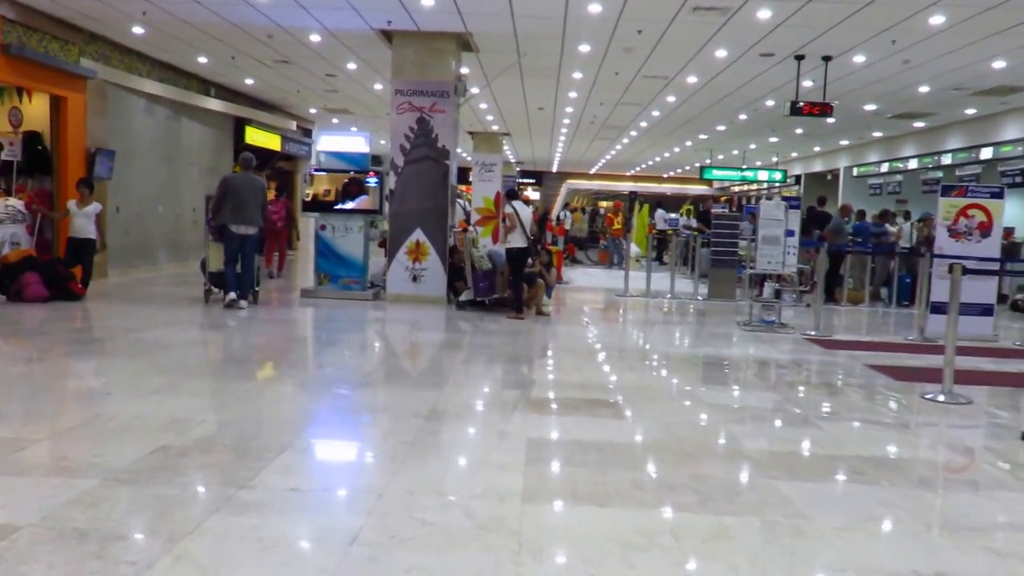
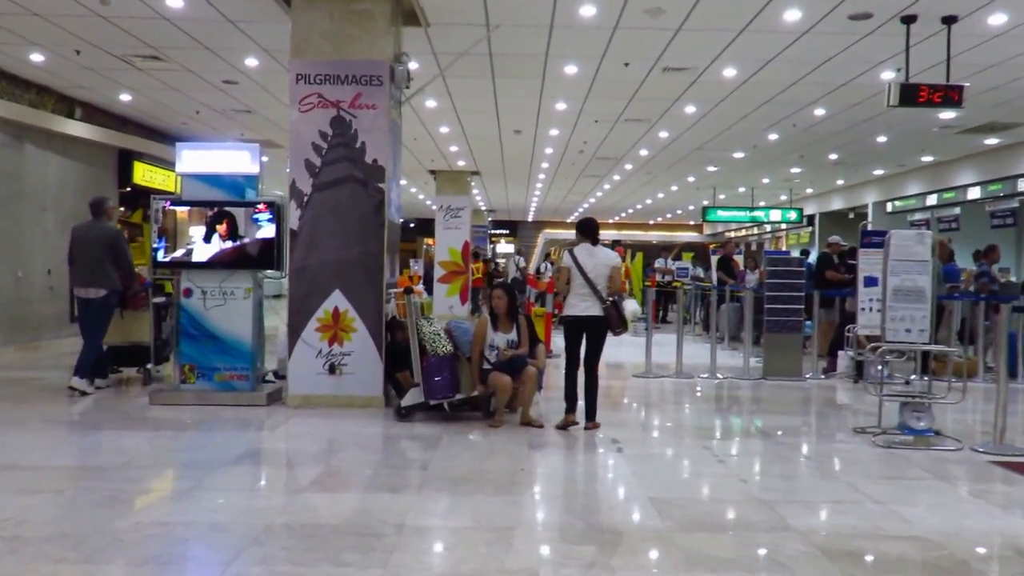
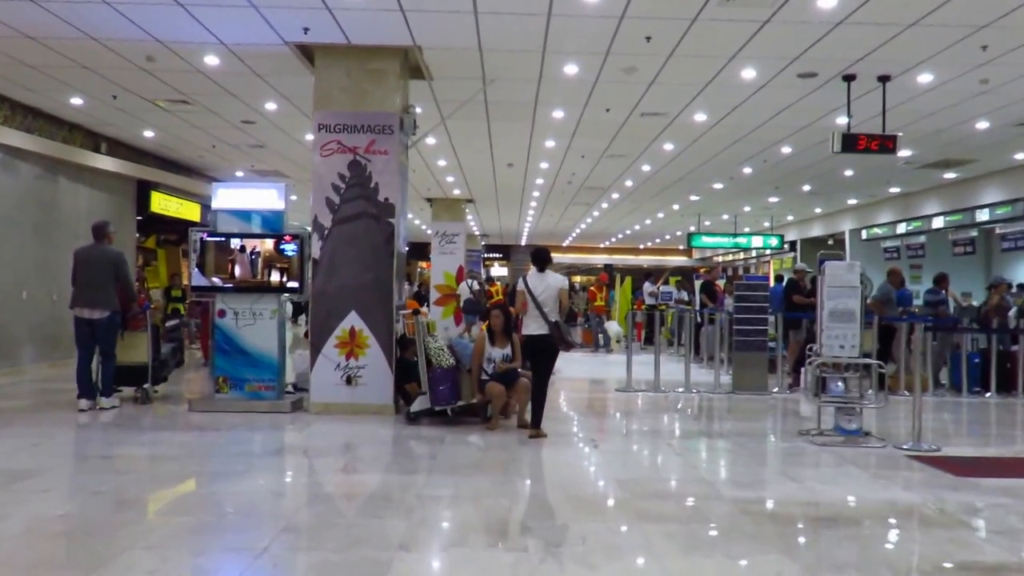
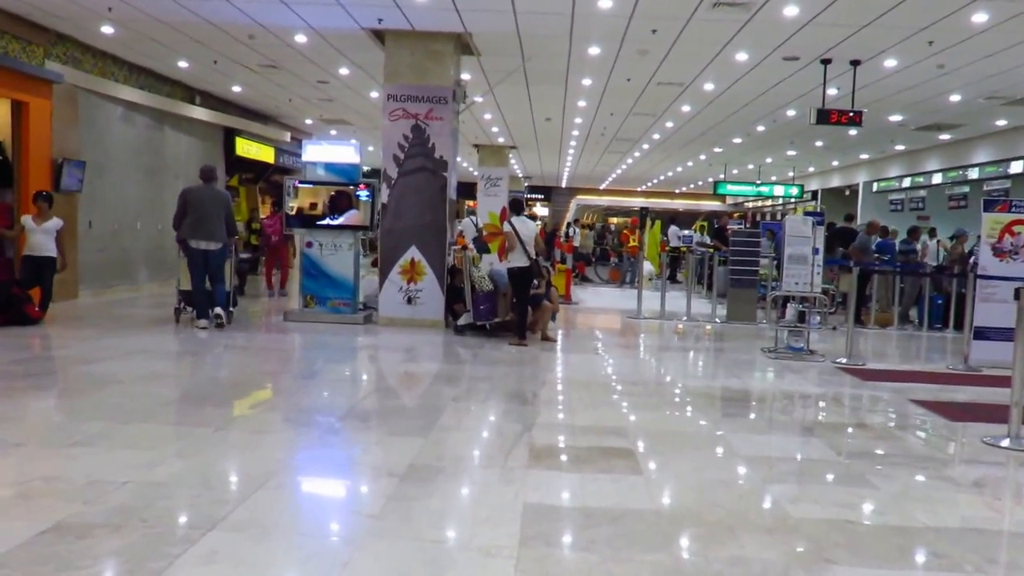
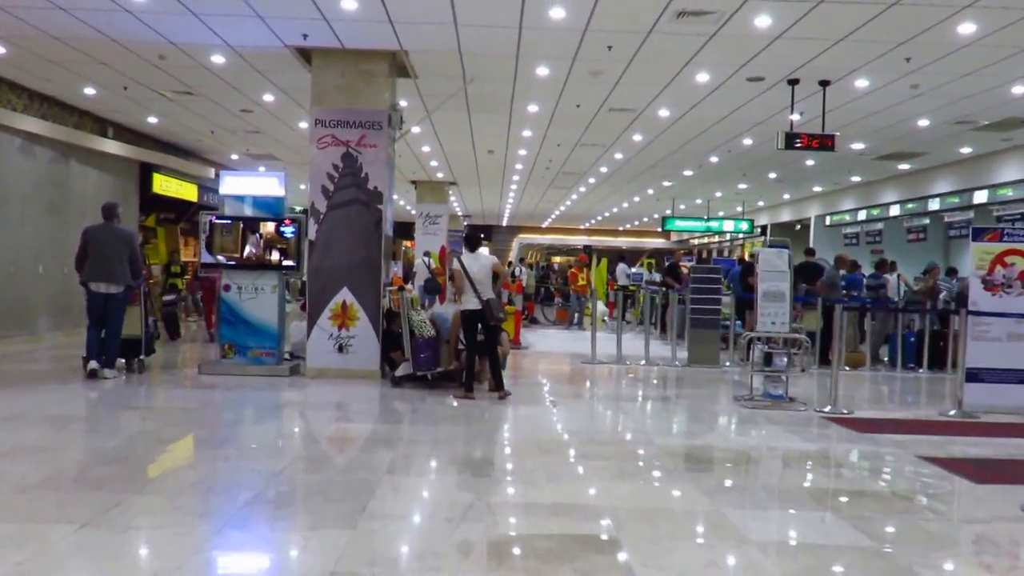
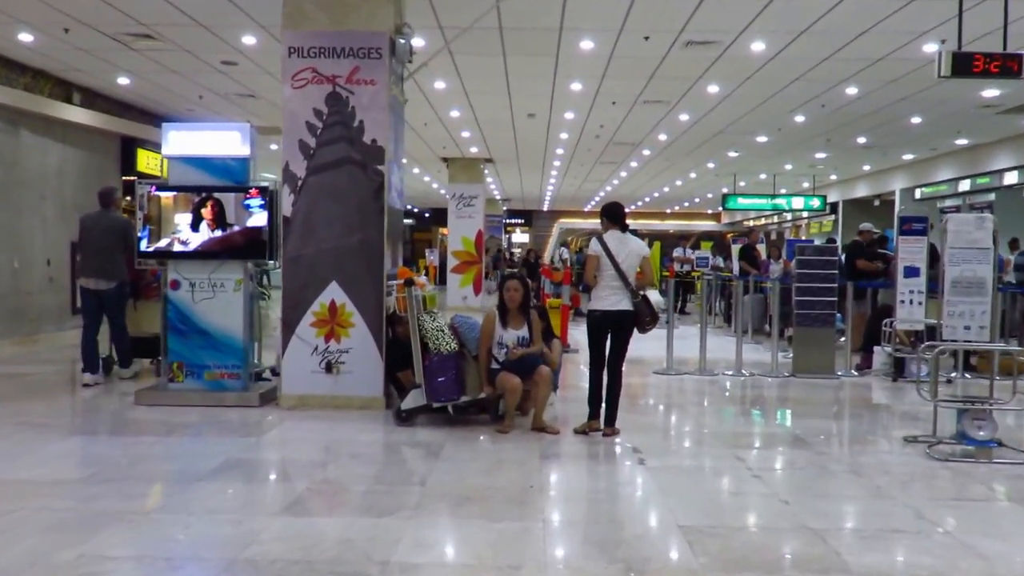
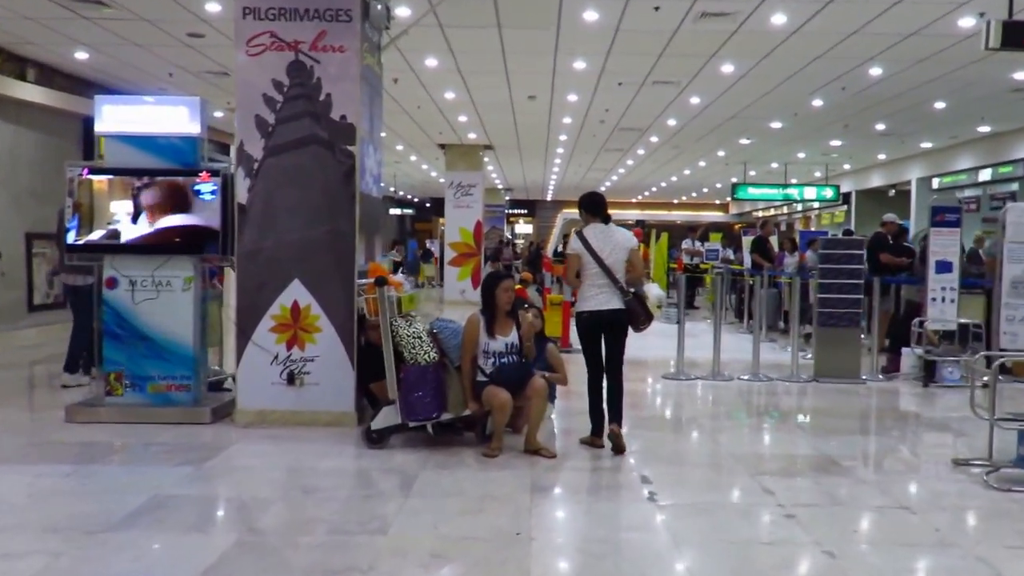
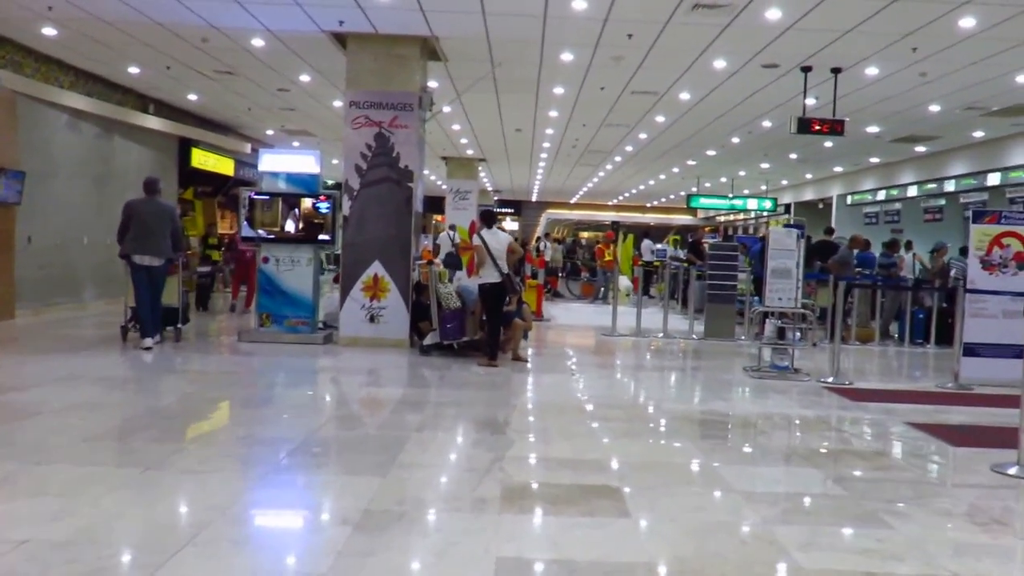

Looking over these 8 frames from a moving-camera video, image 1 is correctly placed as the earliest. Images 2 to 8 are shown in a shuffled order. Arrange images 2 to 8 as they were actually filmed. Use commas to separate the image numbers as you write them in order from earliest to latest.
4, 8, 5, 3, 2, 6, 7
